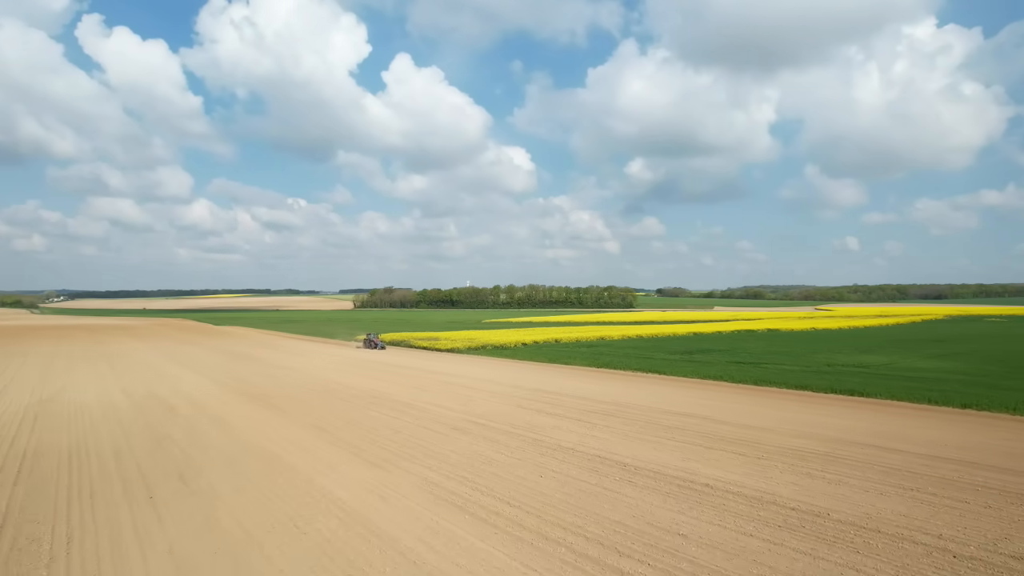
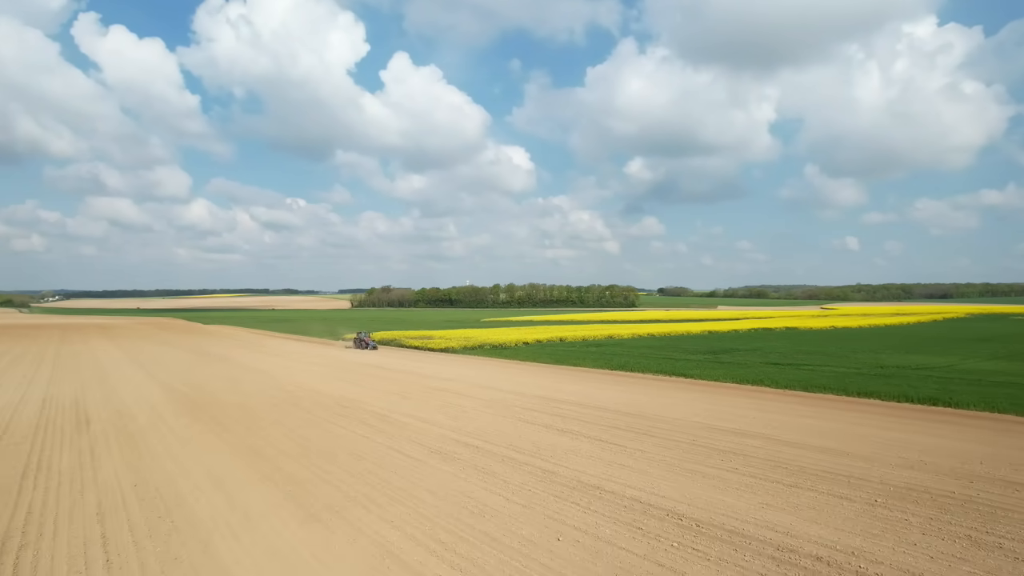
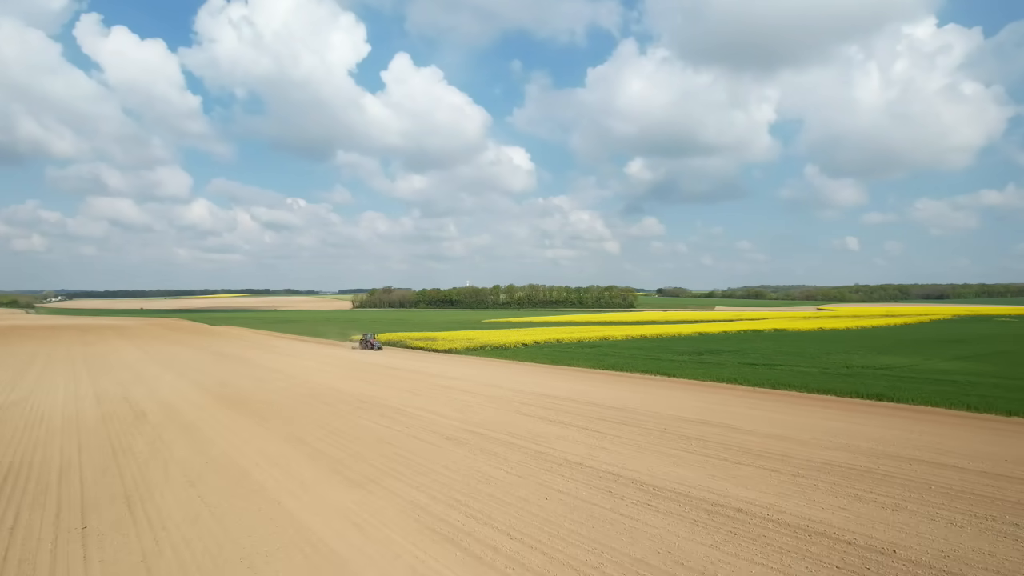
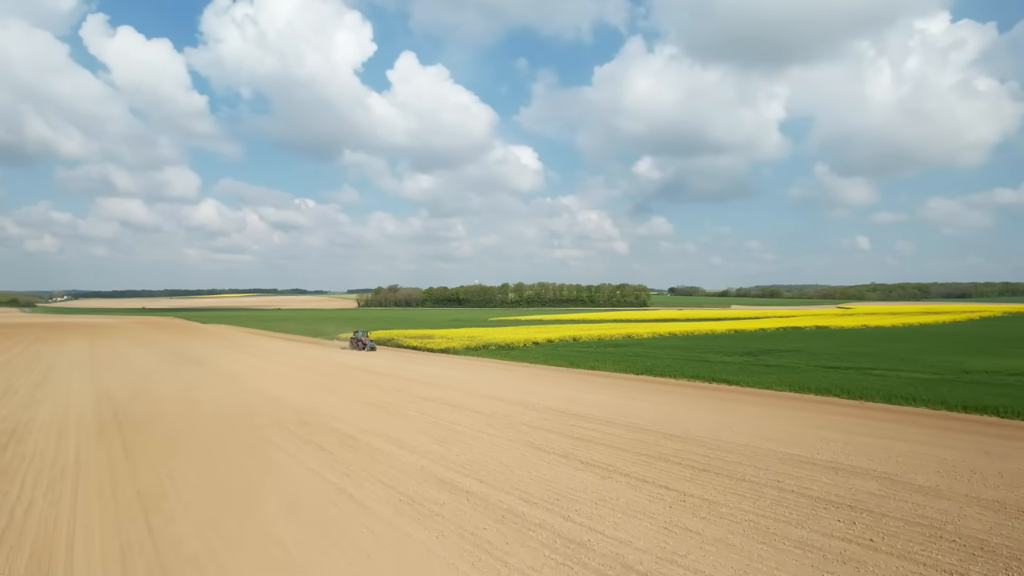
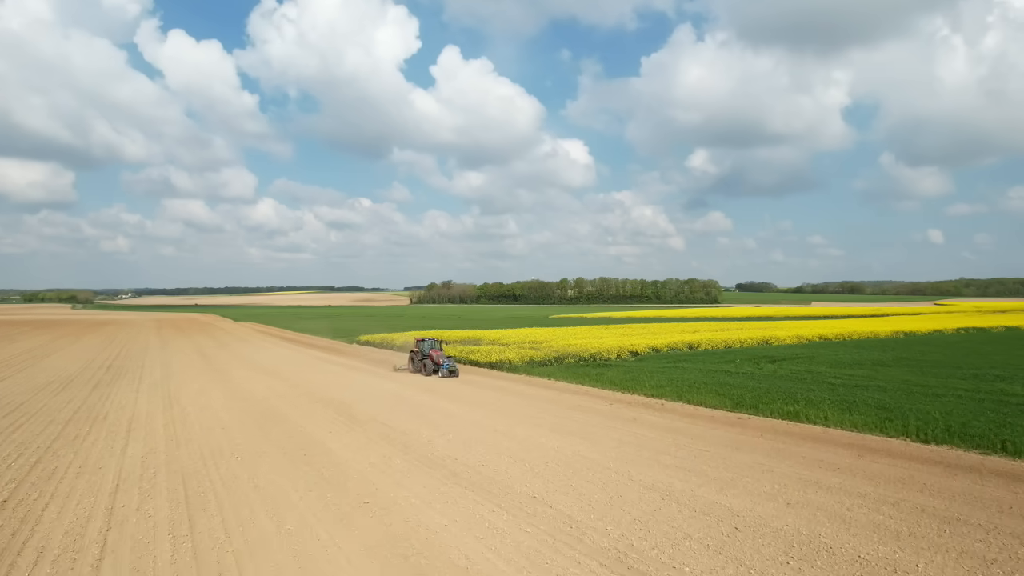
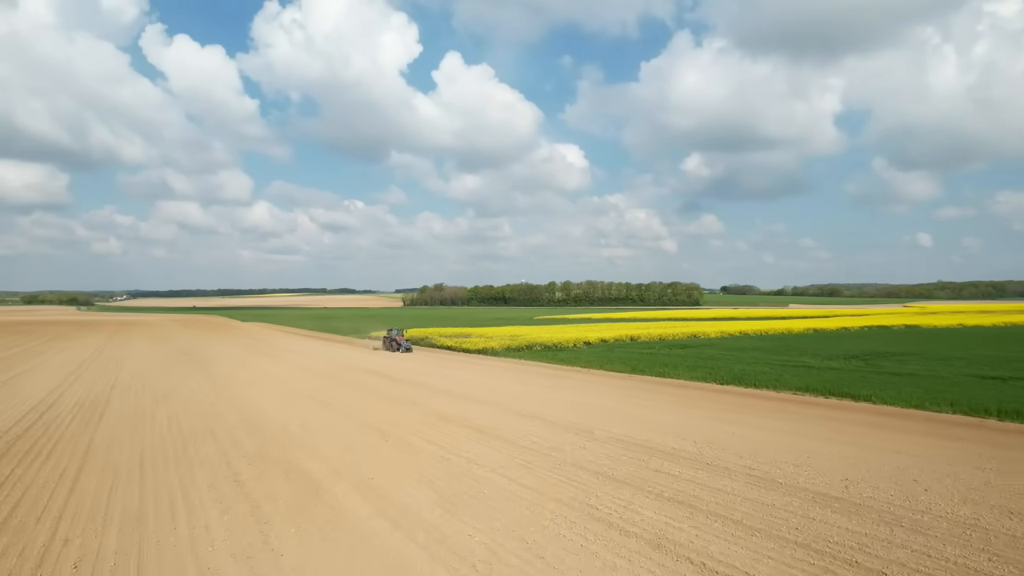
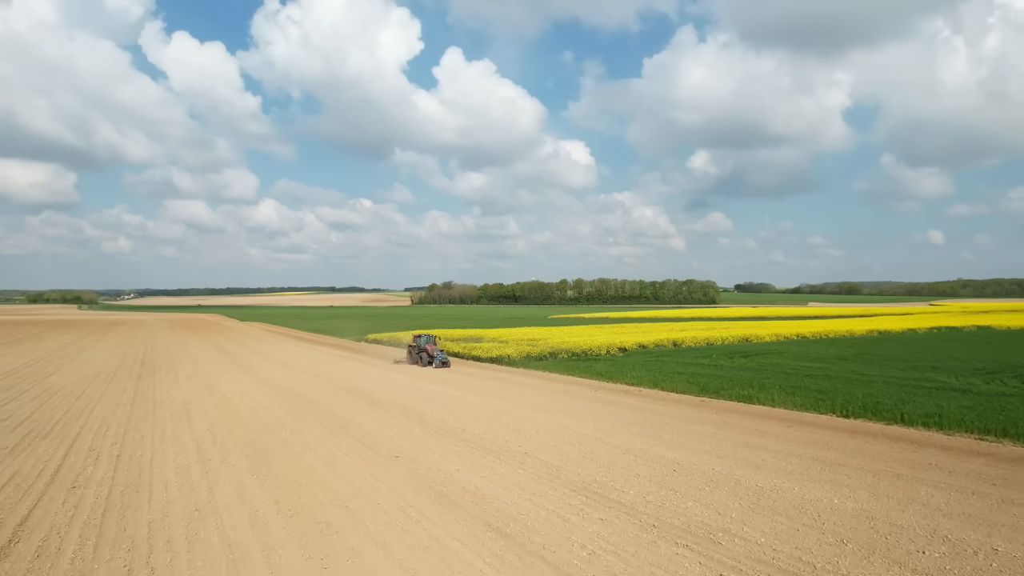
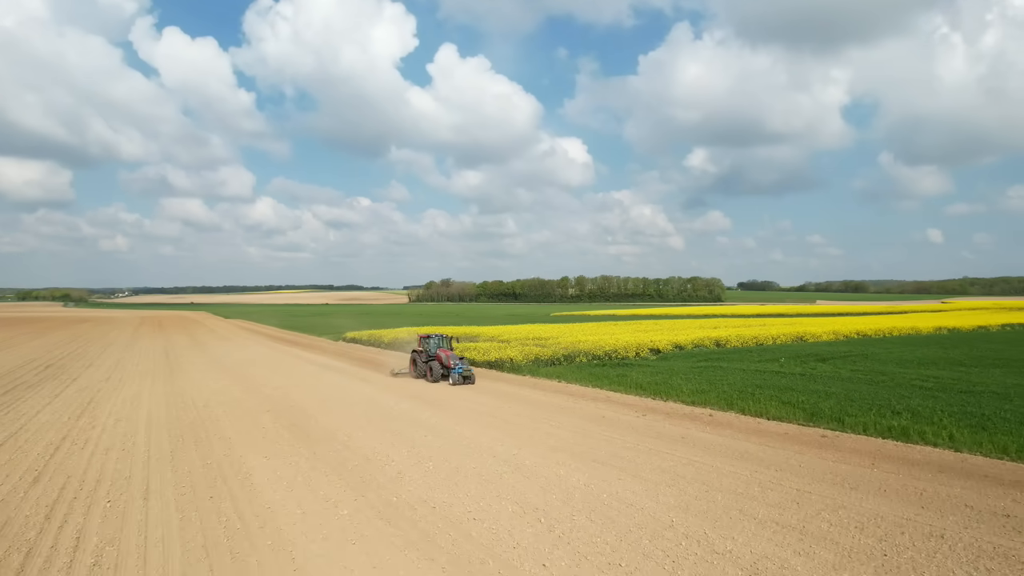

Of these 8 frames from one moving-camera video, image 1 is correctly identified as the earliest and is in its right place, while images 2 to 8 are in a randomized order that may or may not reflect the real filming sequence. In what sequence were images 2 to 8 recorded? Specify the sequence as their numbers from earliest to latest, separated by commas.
3, 2, 4, 6, 7, 5, 8
